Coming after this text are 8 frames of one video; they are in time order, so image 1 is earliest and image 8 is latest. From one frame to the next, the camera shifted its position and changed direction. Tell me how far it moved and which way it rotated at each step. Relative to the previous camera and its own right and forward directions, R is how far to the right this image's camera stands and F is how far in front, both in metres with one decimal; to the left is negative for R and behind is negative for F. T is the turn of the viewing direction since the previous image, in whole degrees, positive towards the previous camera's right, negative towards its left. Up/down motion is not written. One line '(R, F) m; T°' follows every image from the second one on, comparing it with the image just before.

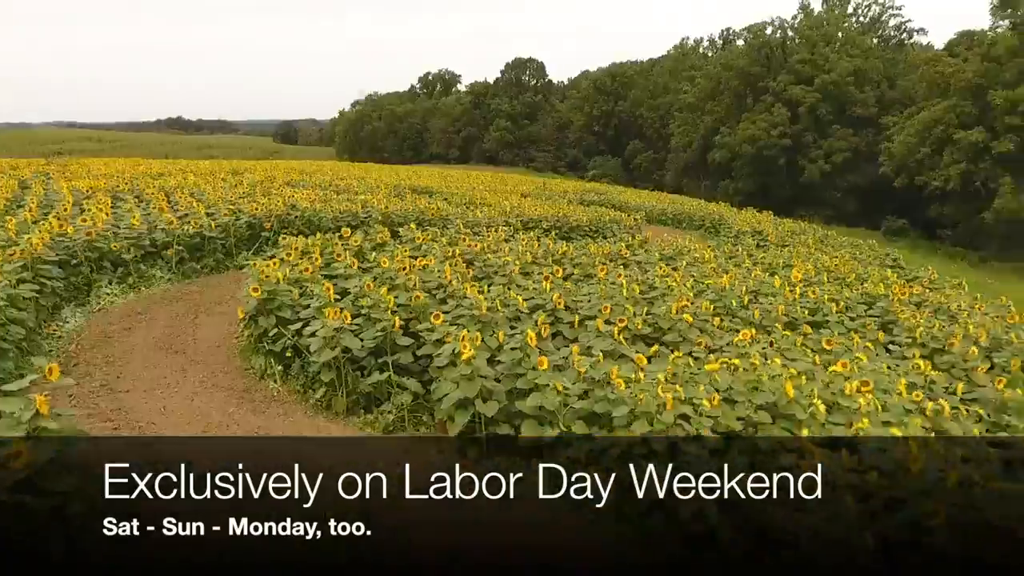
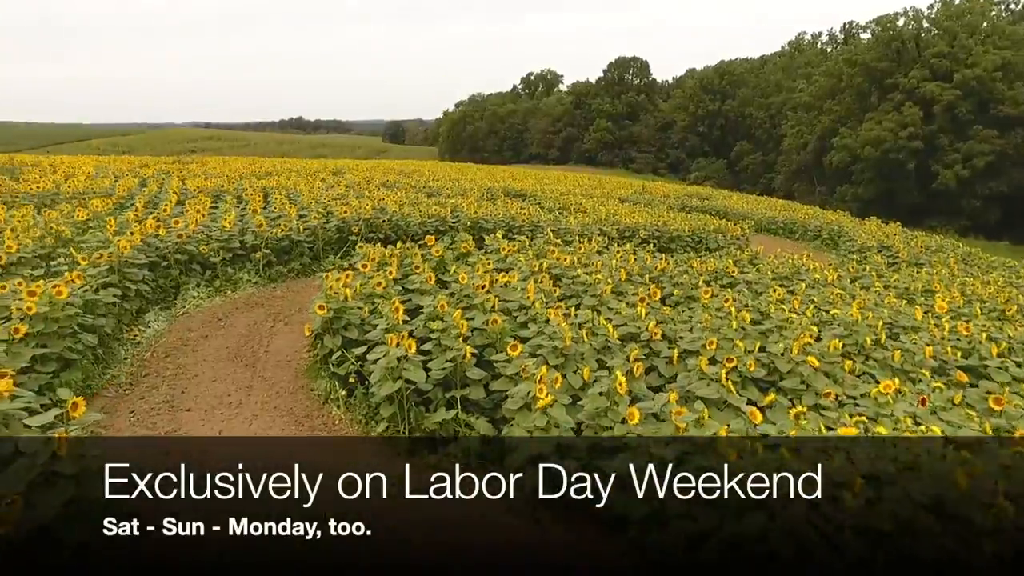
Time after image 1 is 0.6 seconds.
(0.0, +0.7) m; -8°
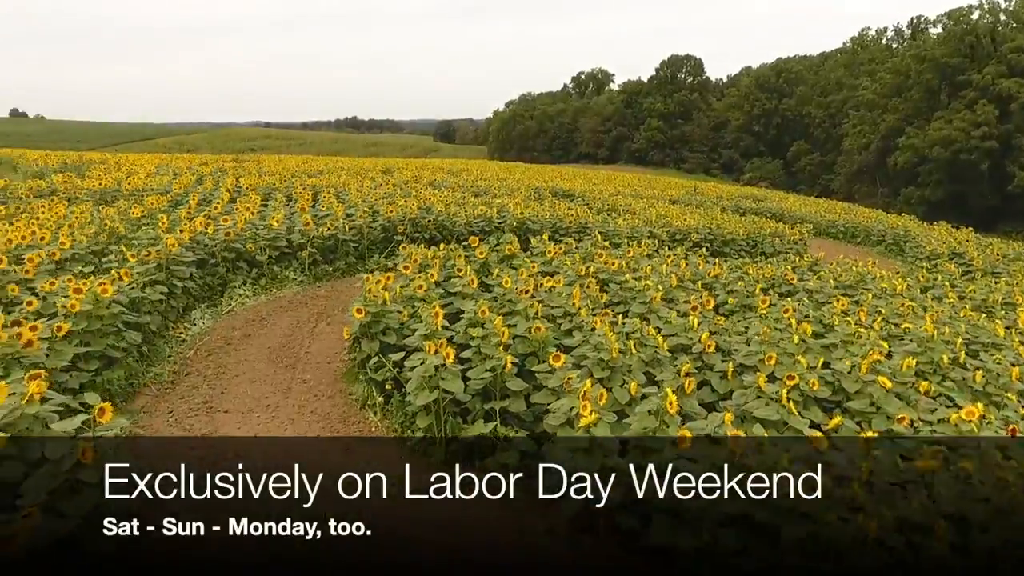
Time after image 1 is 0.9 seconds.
(0.0, +0.2) m; -4°
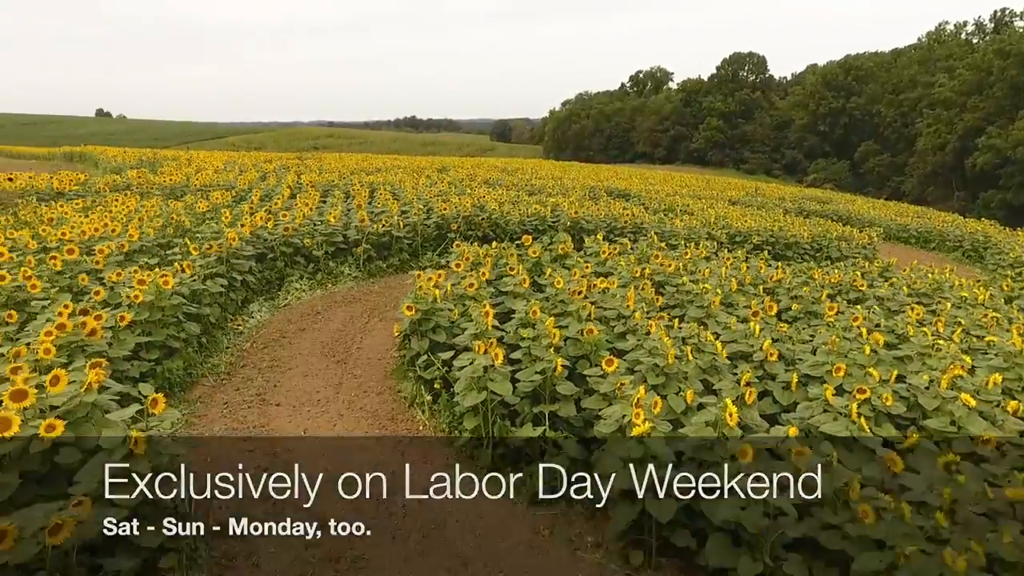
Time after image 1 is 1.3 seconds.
(0.0, +0.1) m; -5°
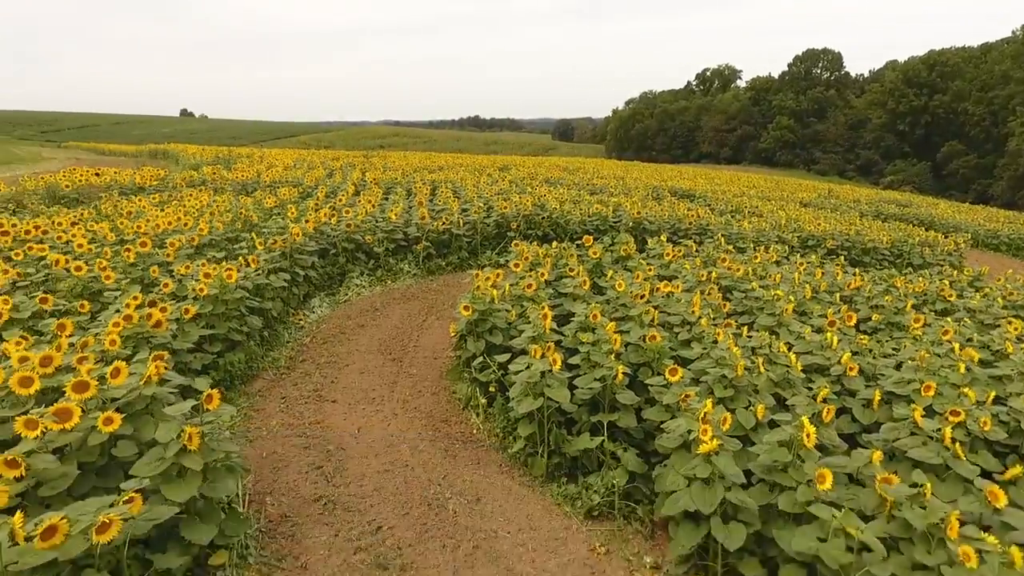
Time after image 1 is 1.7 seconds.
(0.0, +0.1) m; -5°
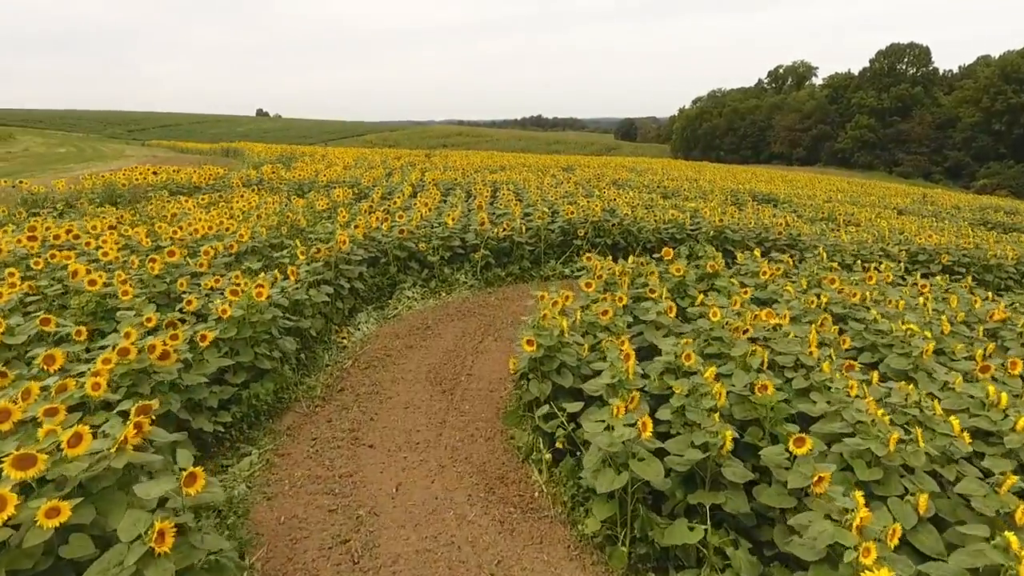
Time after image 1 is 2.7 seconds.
(-0.1, +0.8) m; -5°
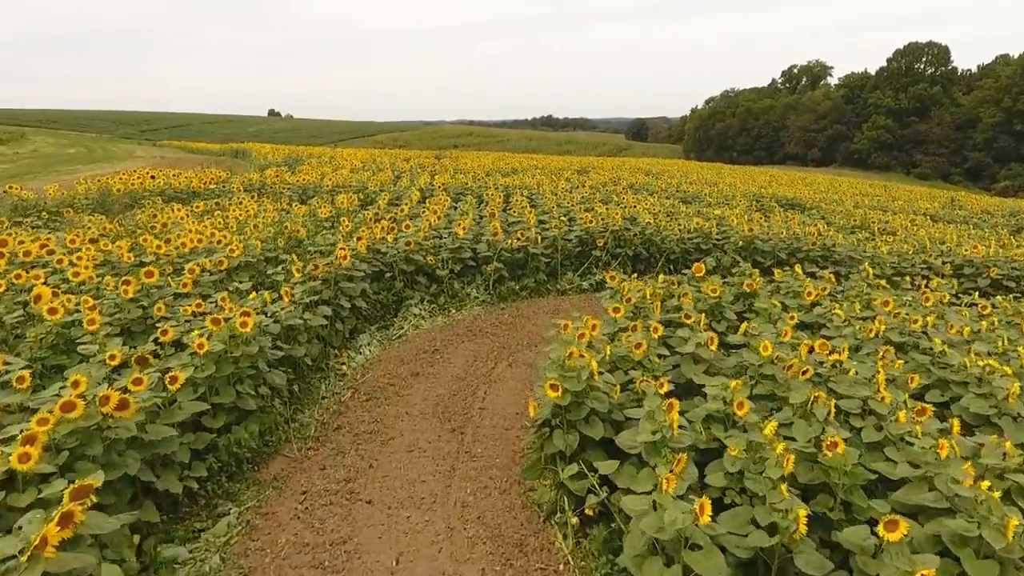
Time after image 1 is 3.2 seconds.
(-0.1, +0.6) m; -1°
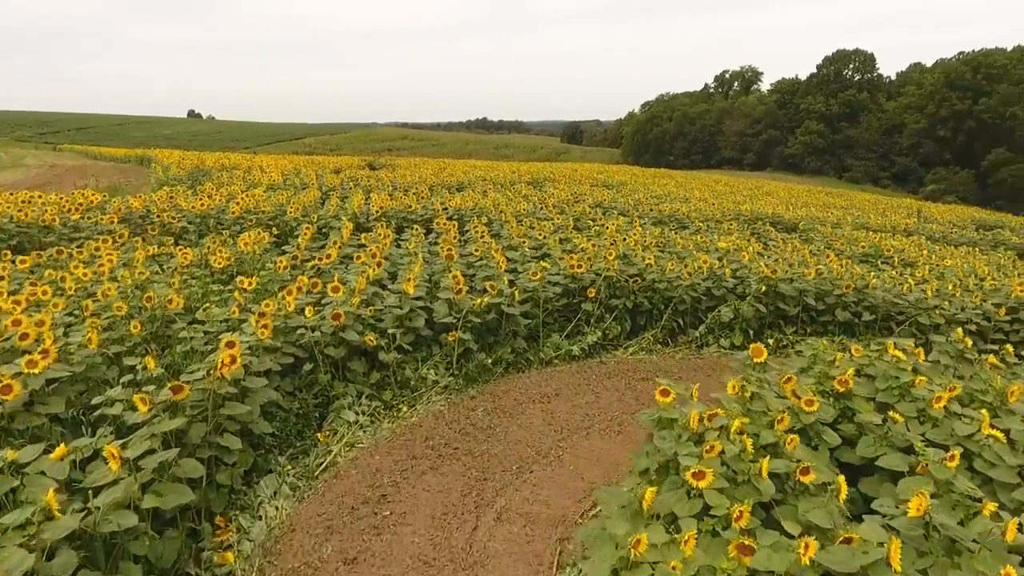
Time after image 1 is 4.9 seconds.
(-0.3, +2.0) m; +6°
